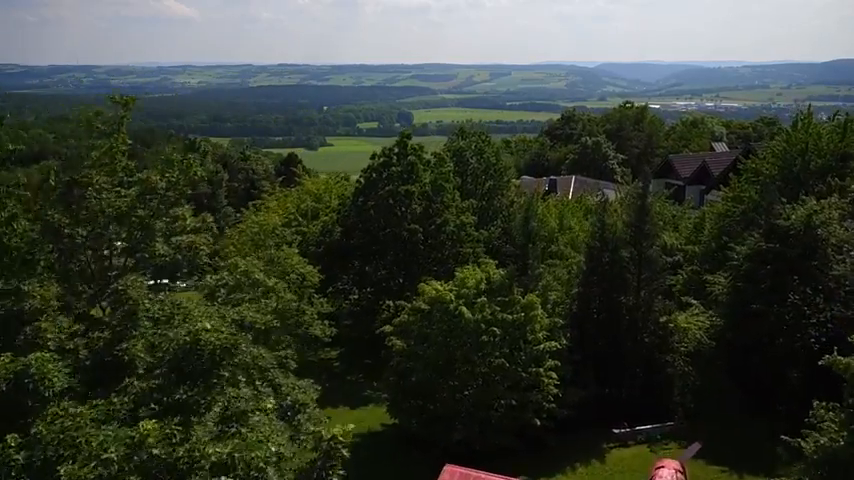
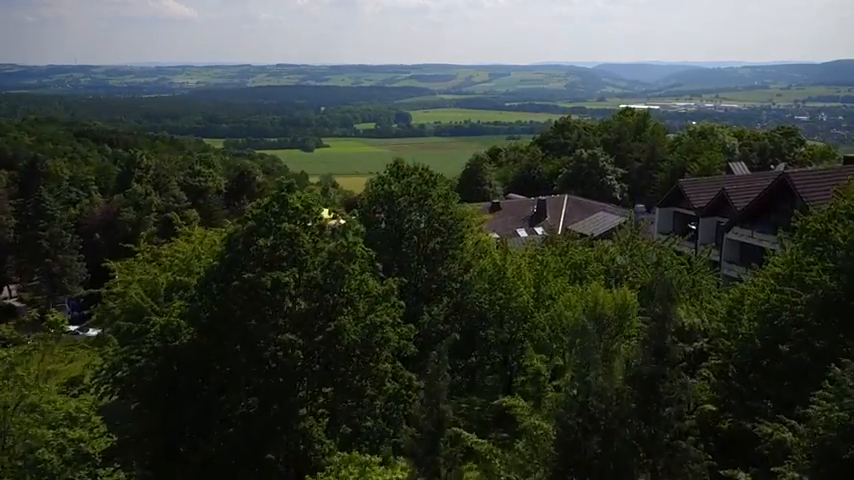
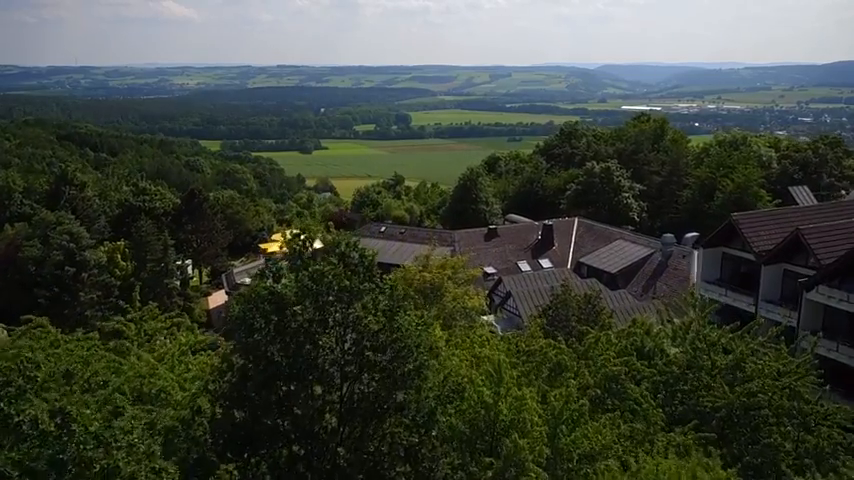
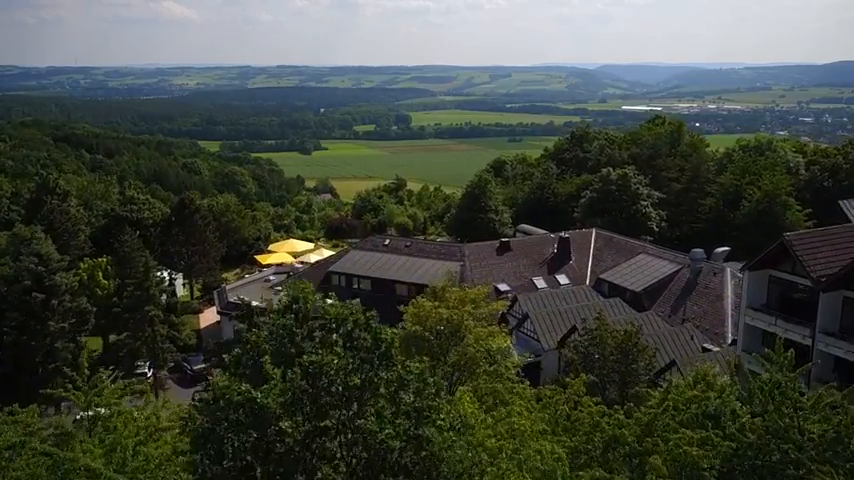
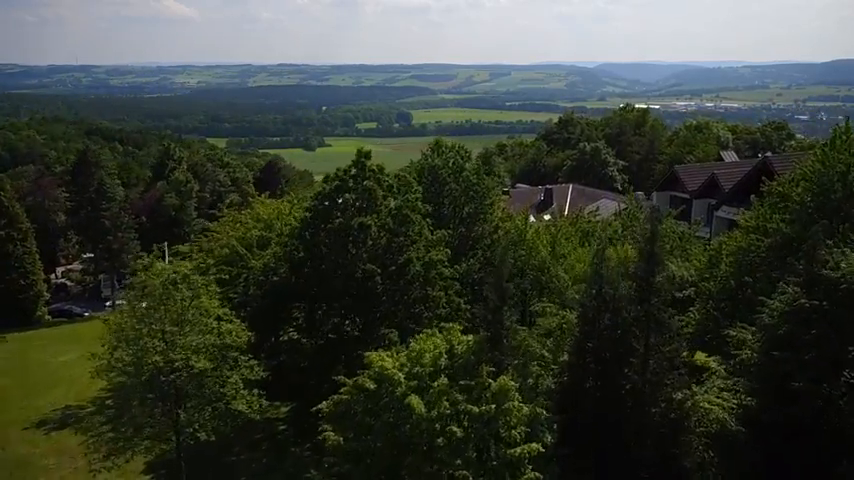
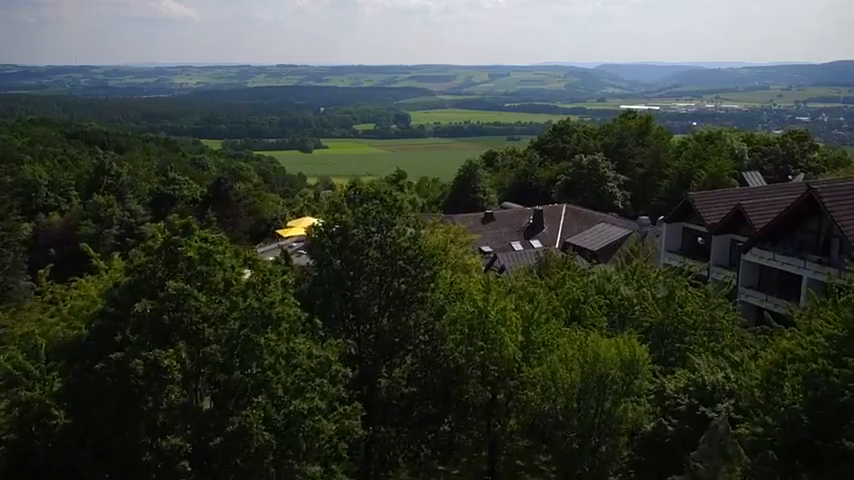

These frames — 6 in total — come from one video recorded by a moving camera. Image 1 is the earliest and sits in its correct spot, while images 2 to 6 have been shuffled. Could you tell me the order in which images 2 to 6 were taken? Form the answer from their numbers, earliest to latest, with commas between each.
5, 2, 6, 3, 4
